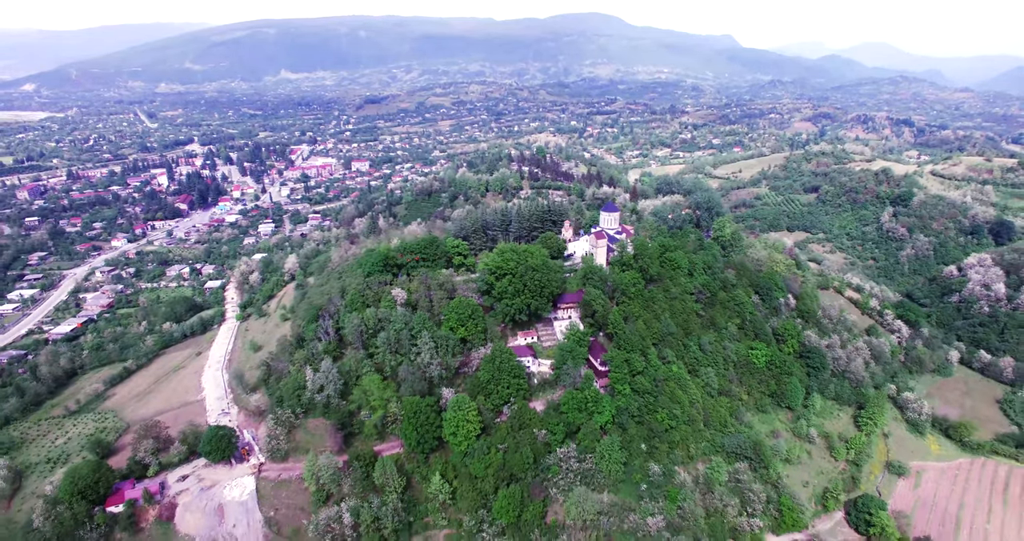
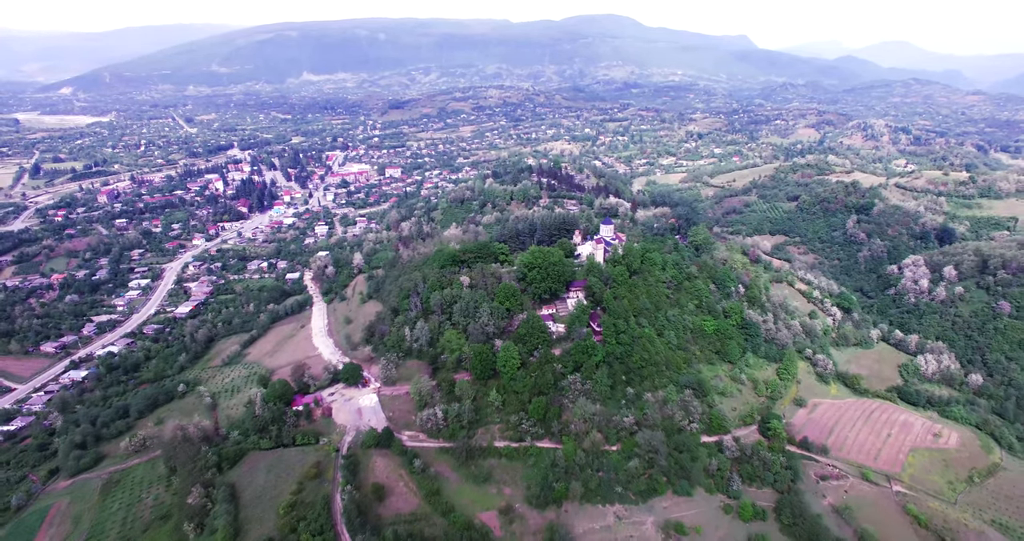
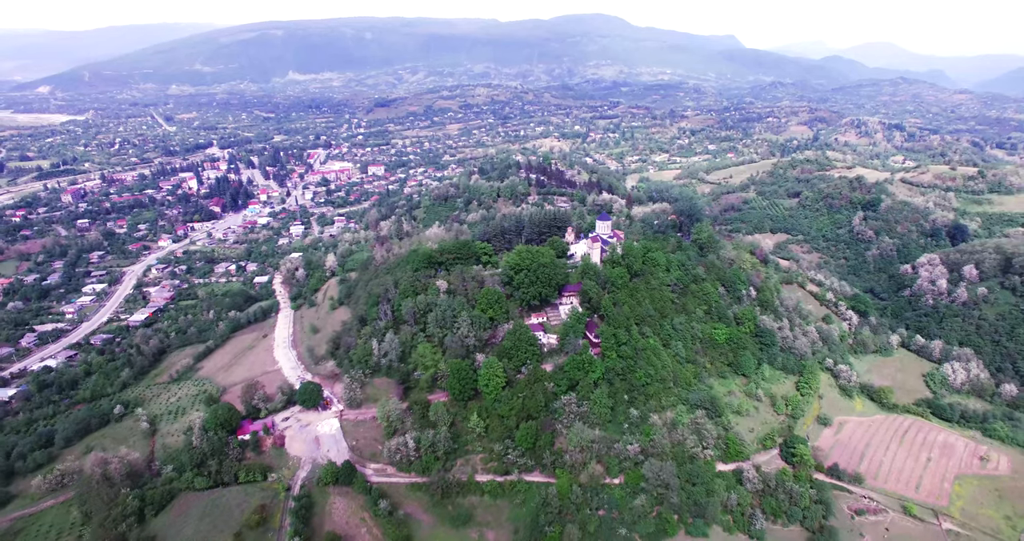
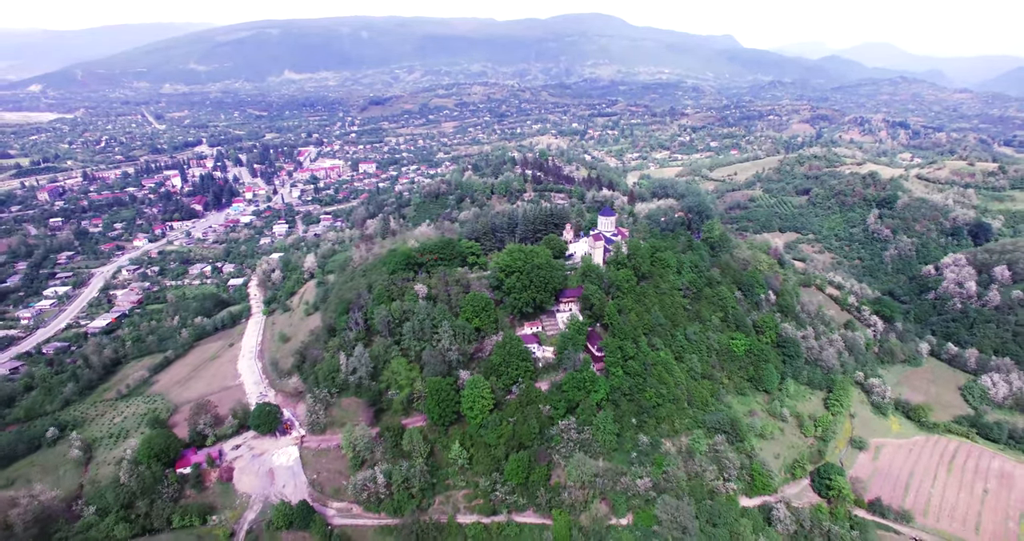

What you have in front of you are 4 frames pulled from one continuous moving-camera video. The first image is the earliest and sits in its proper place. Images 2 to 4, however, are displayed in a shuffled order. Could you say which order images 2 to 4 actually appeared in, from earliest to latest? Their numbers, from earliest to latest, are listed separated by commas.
4, 3, 2
